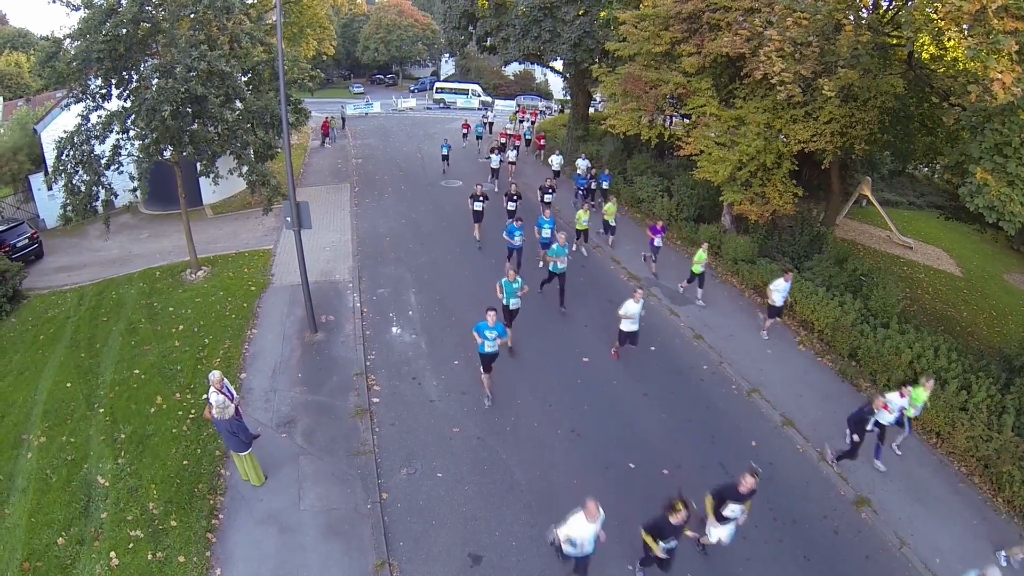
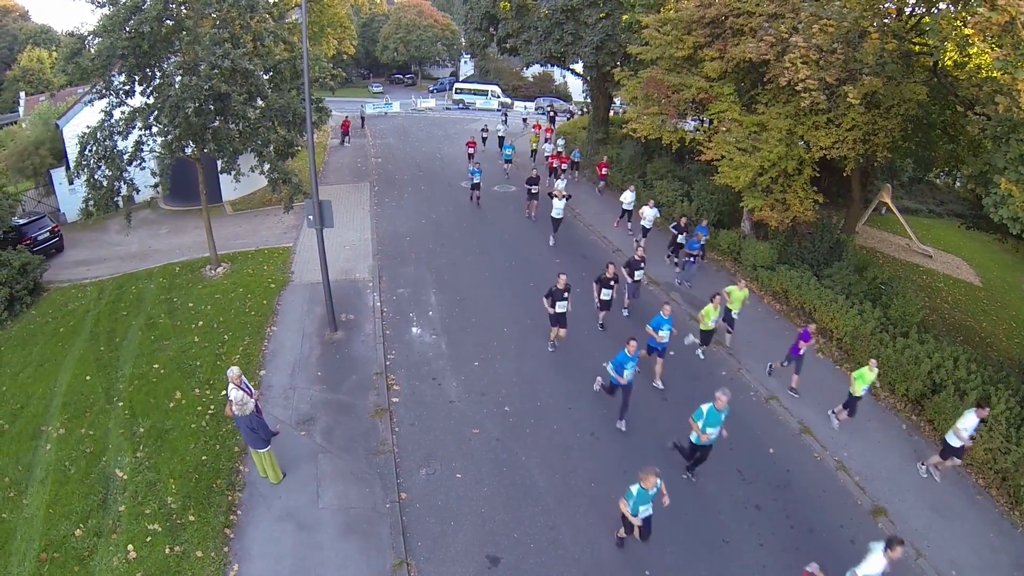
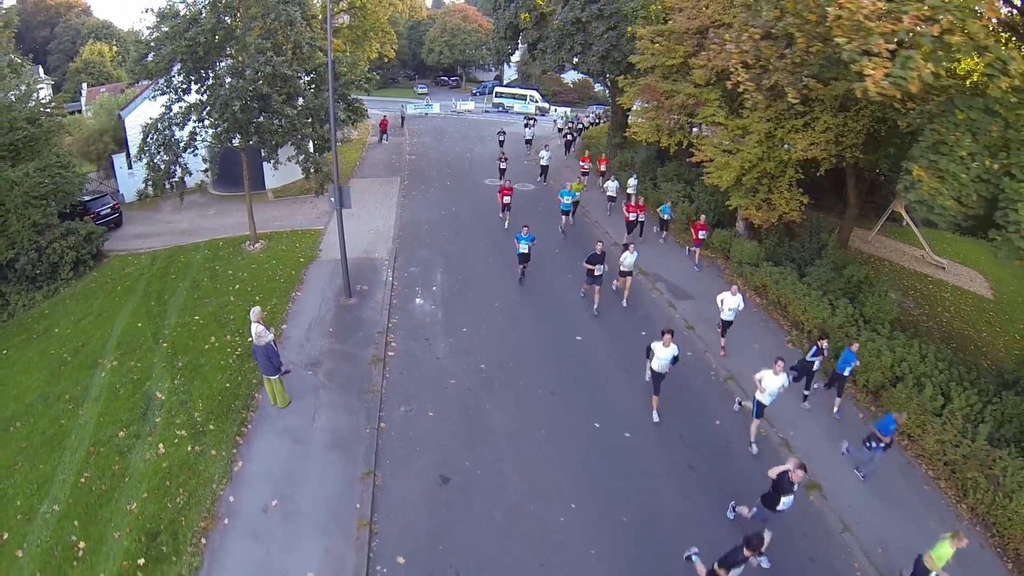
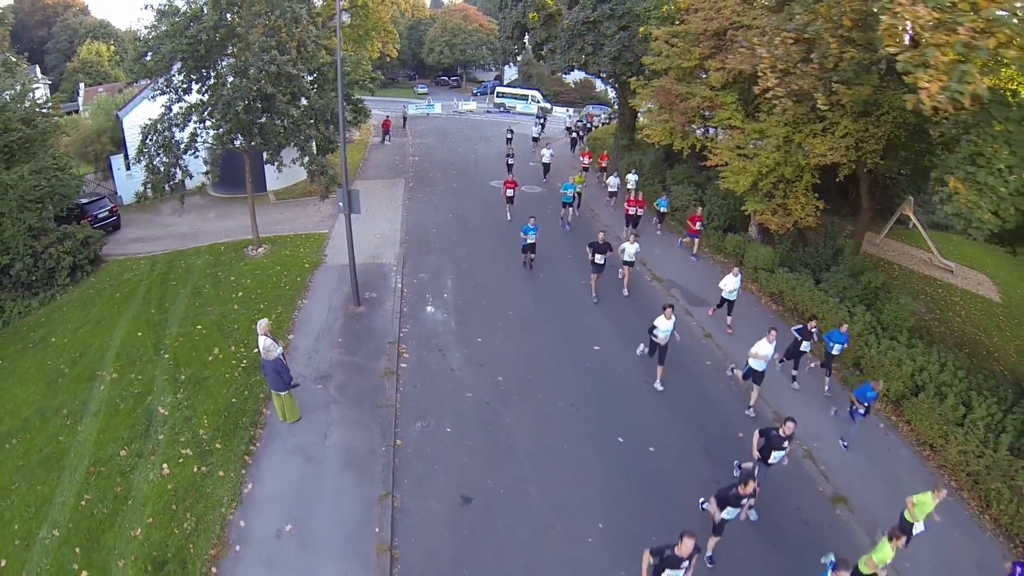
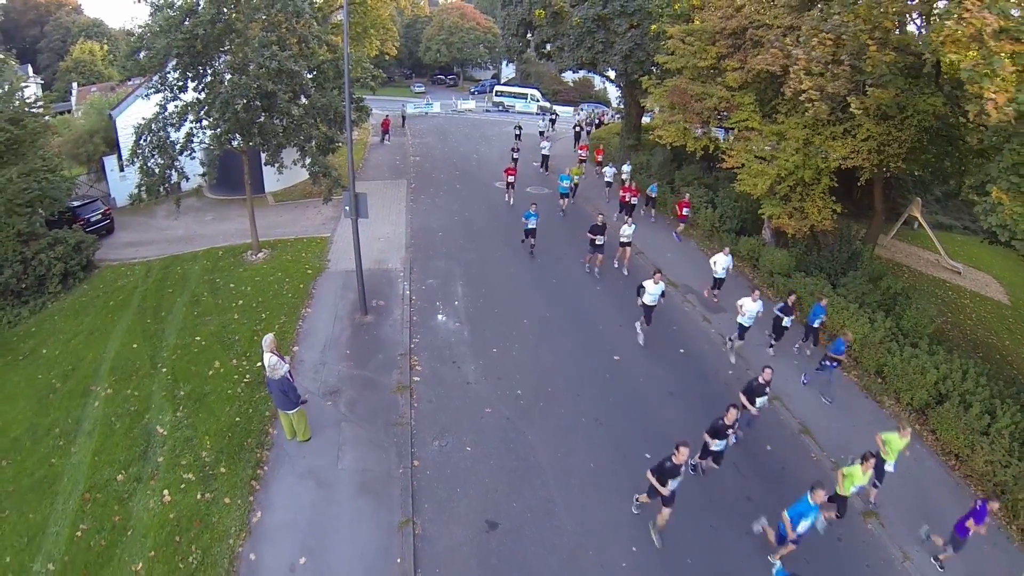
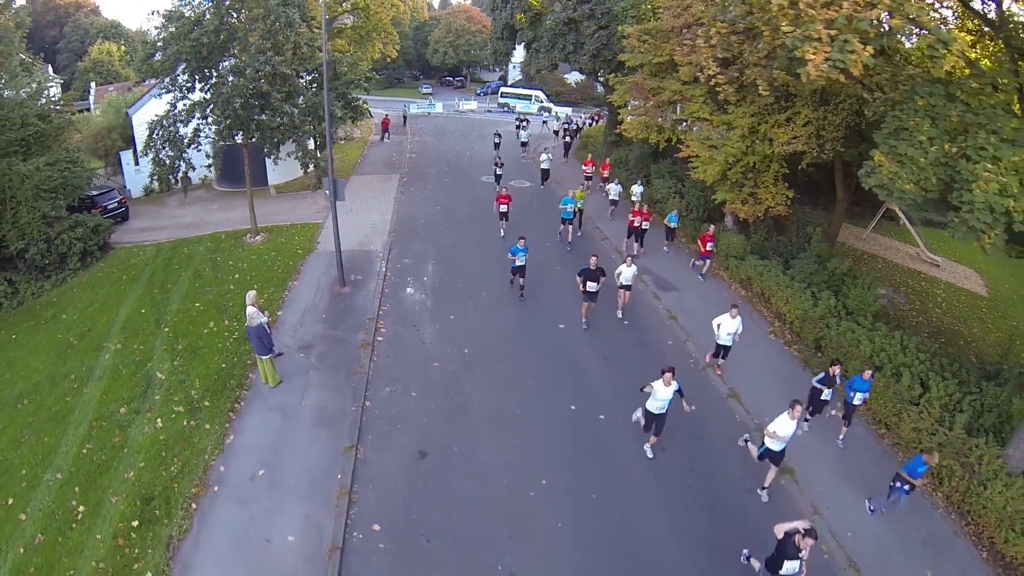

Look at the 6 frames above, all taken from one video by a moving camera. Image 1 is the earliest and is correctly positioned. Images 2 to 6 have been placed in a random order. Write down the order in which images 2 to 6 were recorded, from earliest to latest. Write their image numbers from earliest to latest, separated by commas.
2, 5, 4, 3, 6
